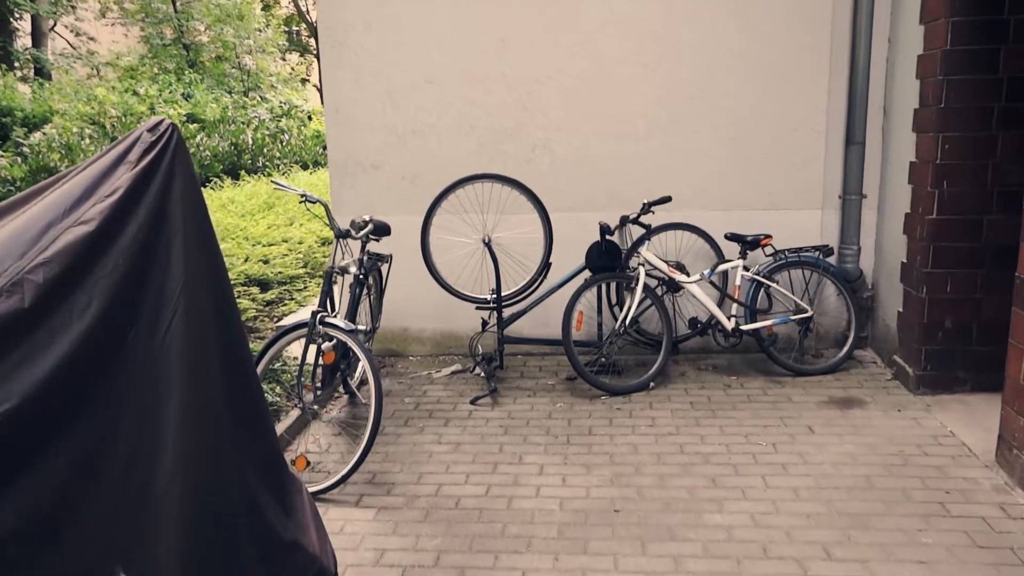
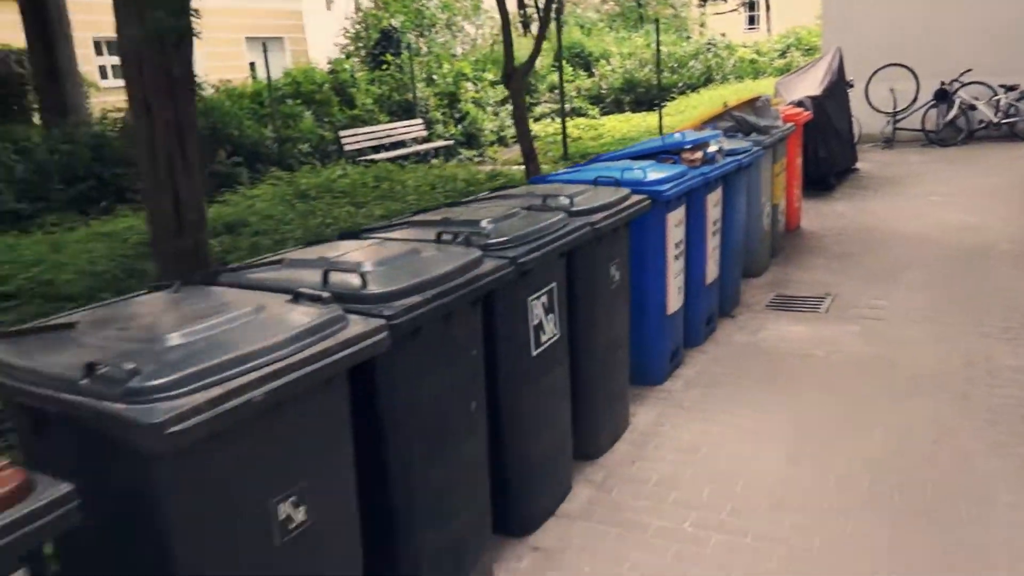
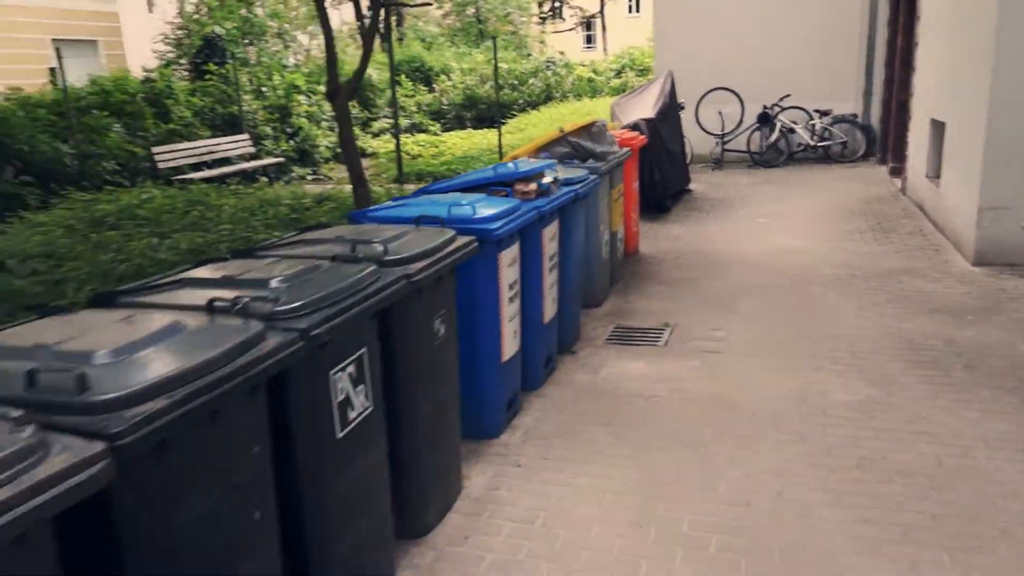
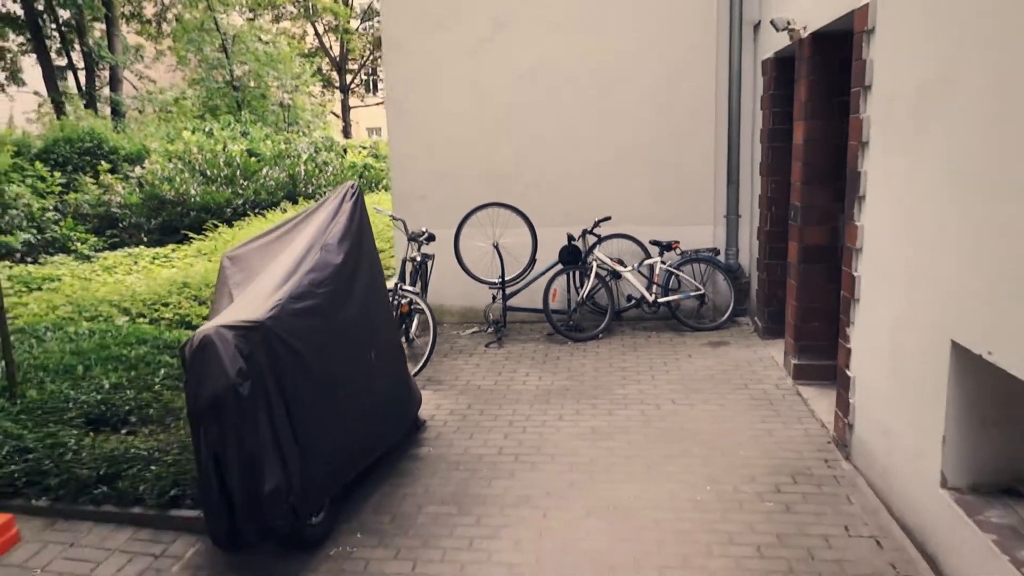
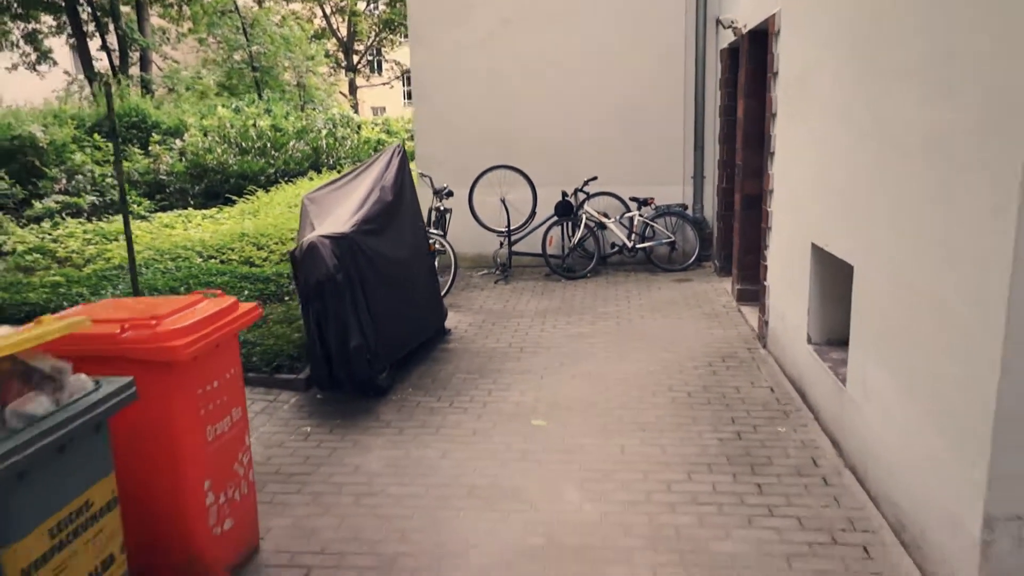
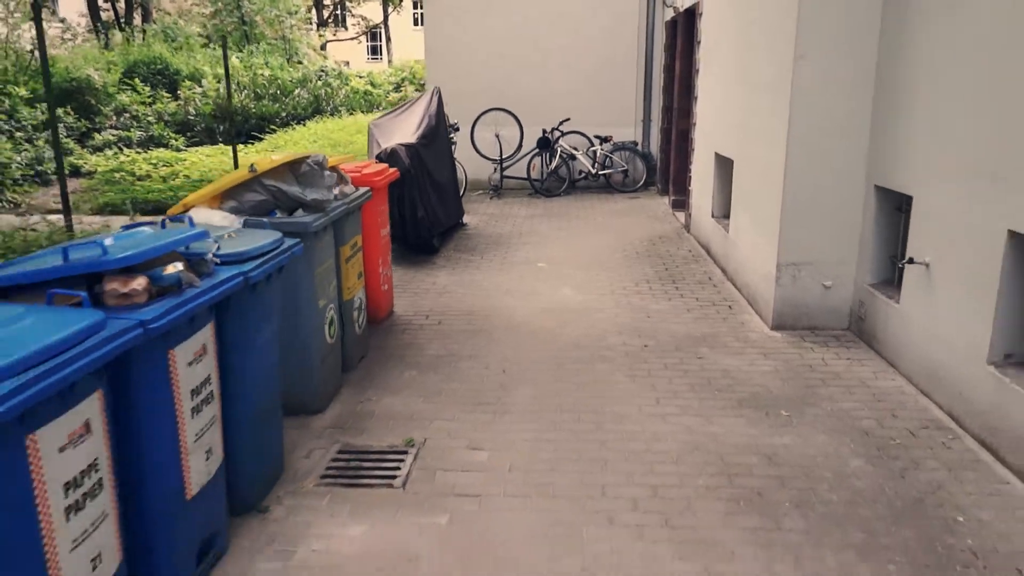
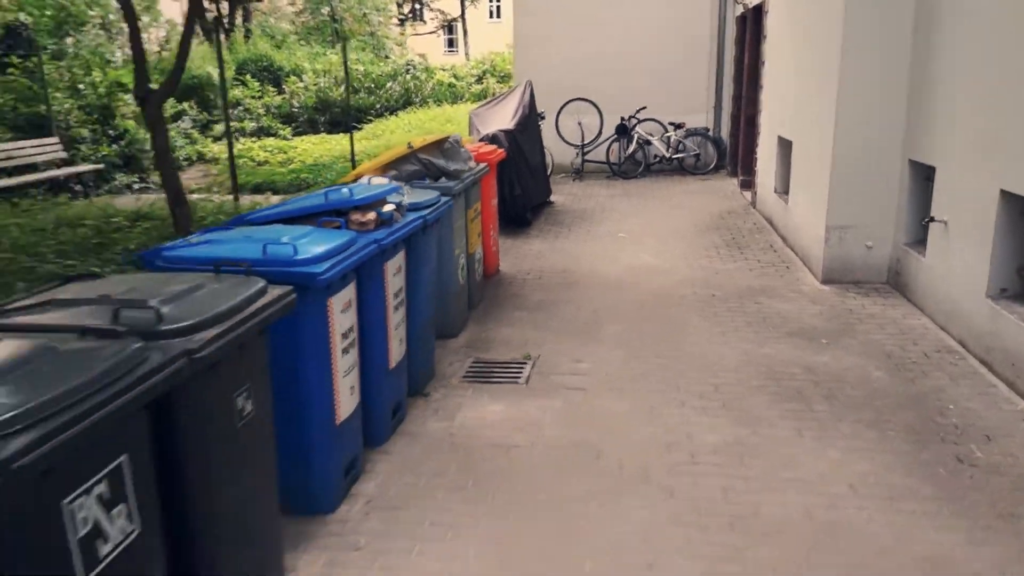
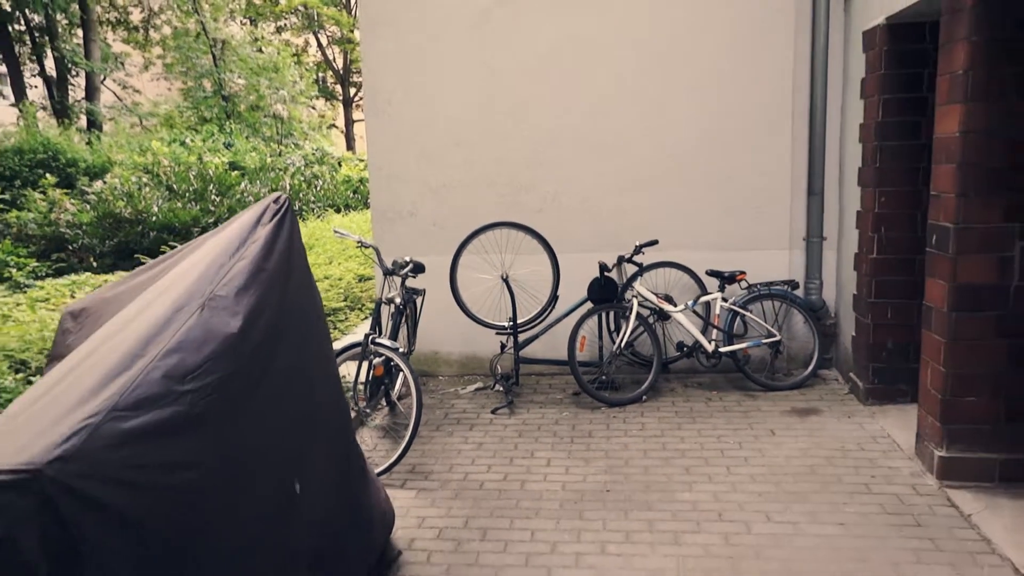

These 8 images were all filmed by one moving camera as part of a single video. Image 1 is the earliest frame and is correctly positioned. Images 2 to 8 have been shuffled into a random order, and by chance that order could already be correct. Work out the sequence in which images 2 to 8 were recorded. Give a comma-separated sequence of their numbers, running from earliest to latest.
8, 4, 5, 6, 7, 3, 2
